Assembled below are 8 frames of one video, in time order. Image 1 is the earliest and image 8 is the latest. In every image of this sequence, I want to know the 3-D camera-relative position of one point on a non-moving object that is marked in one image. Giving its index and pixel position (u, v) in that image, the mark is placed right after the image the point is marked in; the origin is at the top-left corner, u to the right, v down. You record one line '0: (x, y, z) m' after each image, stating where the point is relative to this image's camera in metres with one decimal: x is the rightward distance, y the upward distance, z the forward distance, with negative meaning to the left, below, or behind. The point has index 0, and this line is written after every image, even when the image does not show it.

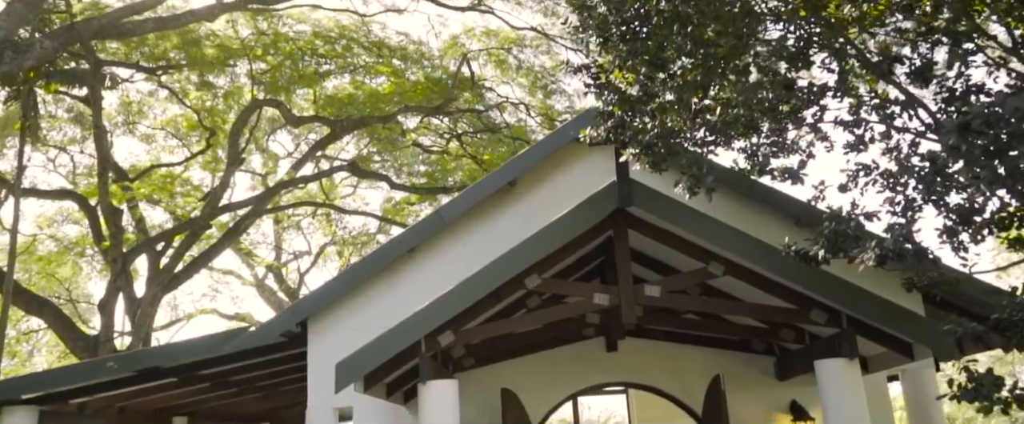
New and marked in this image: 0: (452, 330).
0: (-0.5, -0.9, +5.7) m
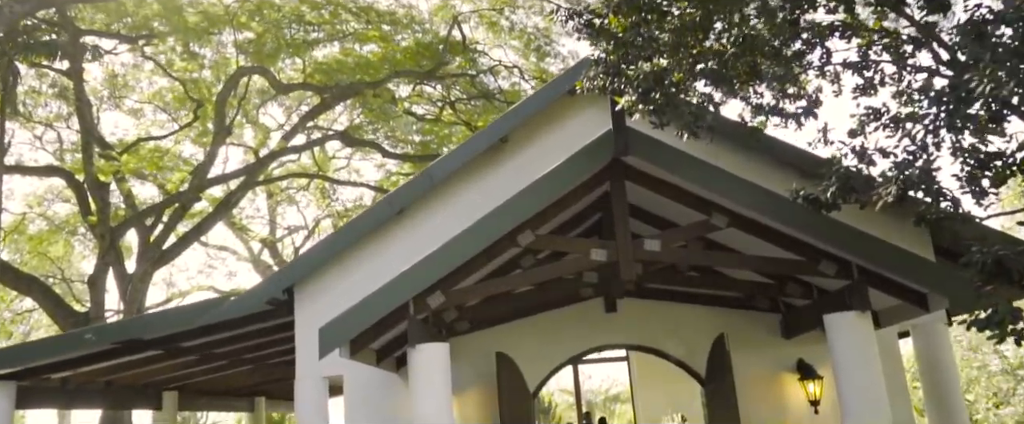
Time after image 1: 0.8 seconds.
0: (-0.5, -0.6, +5.4) m
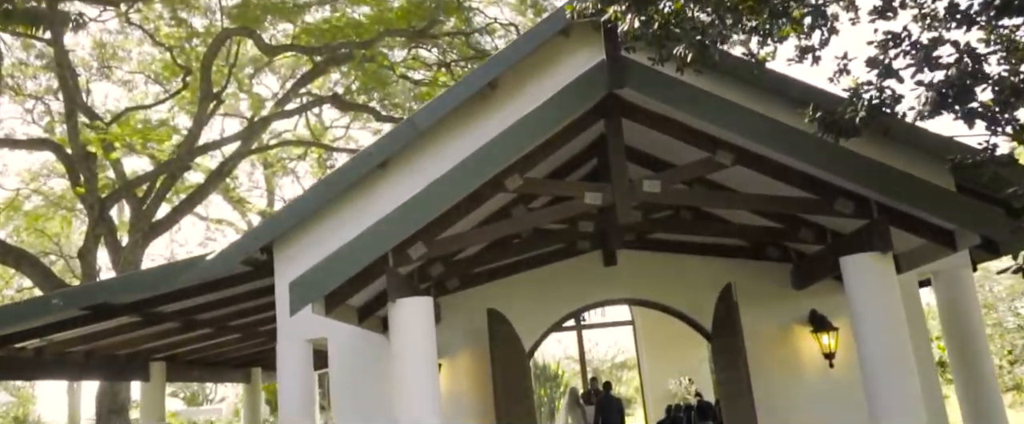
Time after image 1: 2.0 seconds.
0: (-0.6, -0.2, +4.9) m
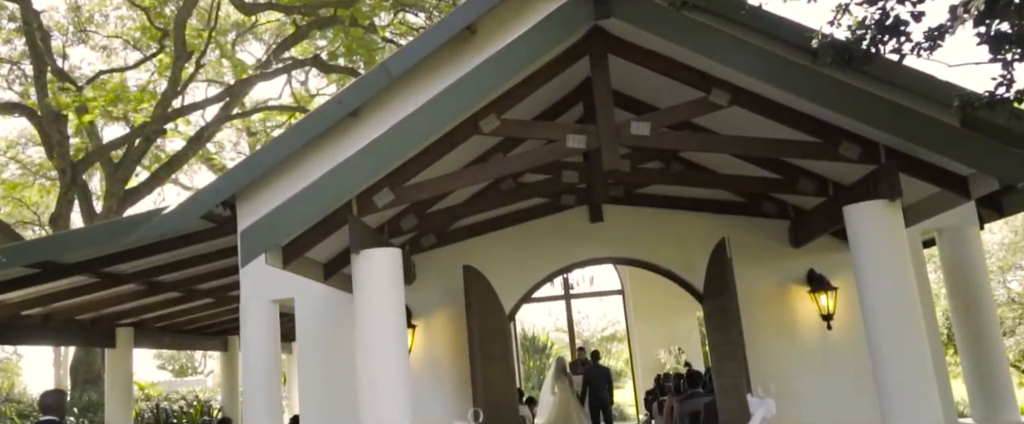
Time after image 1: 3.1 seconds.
0: (-0.7, +0.1, +4.5) m
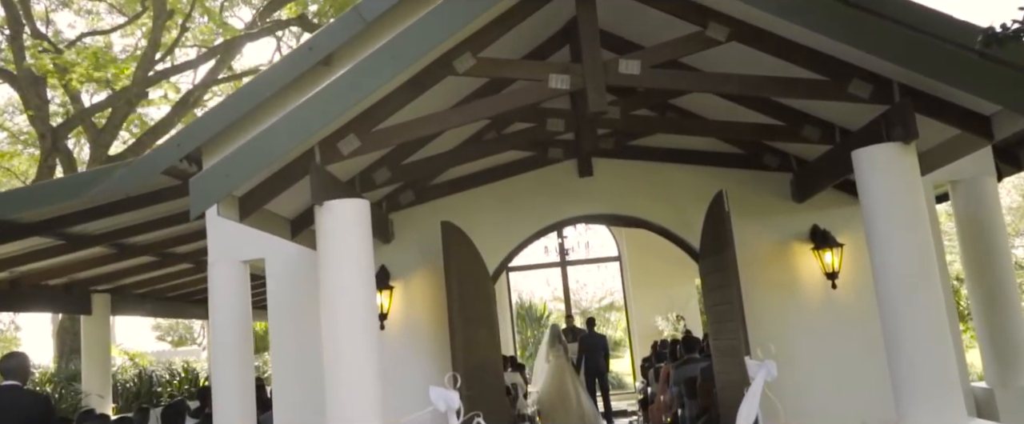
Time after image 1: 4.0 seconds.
0: (-0.9, +0.4, +4.1) m
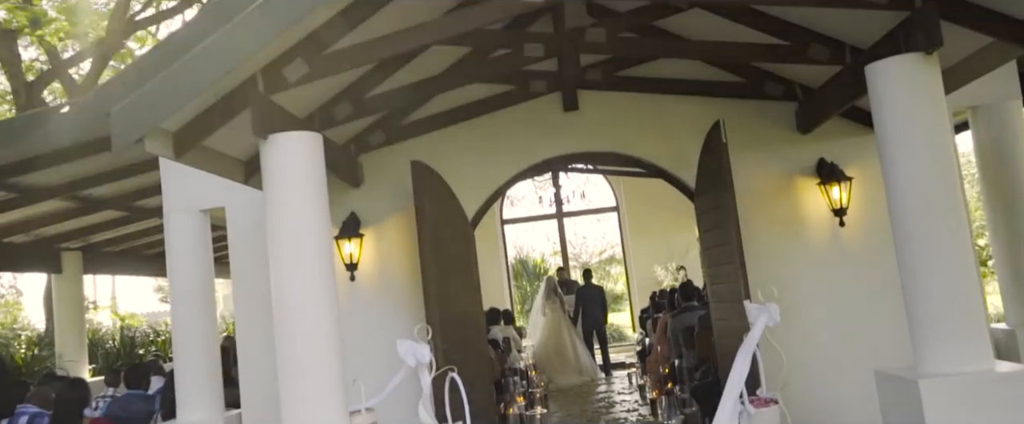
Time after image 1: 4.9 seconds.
0: (-1.0, +0.8, +3.6) m
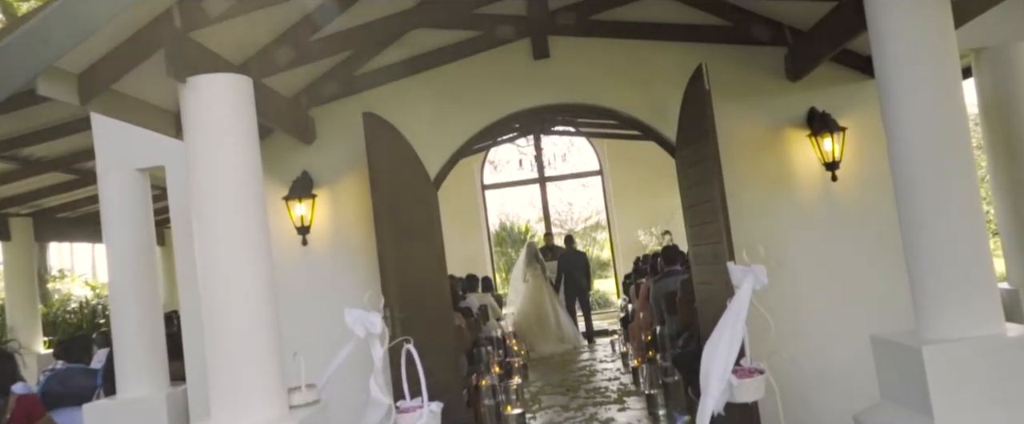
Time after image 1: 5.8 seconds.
0: (-1.2, +1.0, +3.2) m
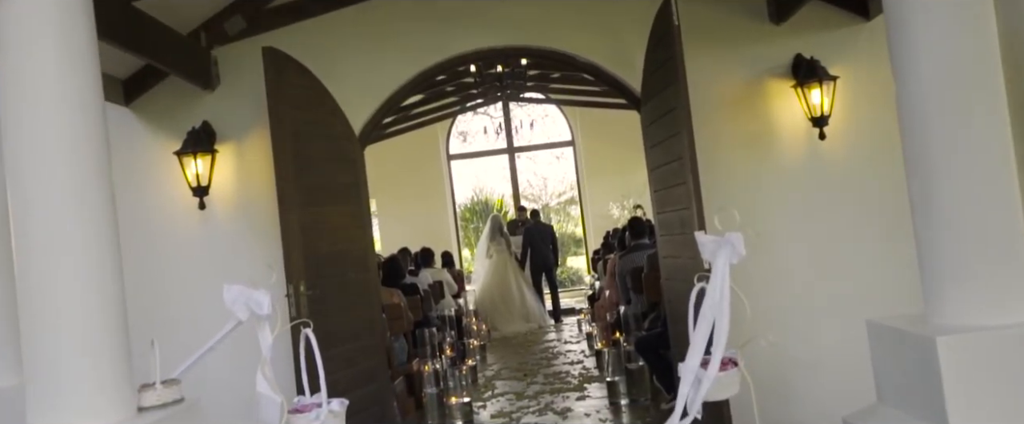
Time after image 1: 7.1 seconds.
0: (-1.5, +1.1, +2.5) m
